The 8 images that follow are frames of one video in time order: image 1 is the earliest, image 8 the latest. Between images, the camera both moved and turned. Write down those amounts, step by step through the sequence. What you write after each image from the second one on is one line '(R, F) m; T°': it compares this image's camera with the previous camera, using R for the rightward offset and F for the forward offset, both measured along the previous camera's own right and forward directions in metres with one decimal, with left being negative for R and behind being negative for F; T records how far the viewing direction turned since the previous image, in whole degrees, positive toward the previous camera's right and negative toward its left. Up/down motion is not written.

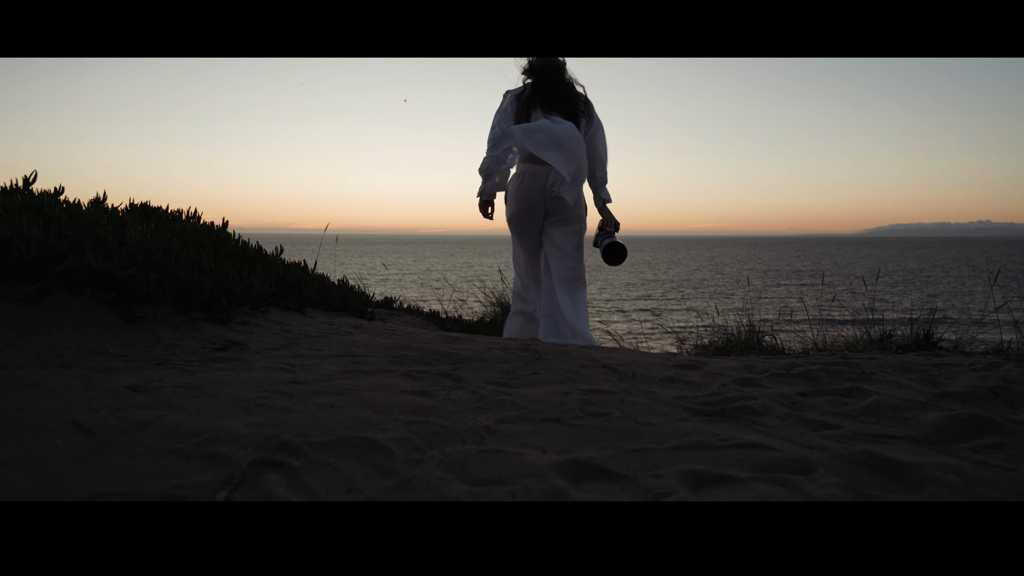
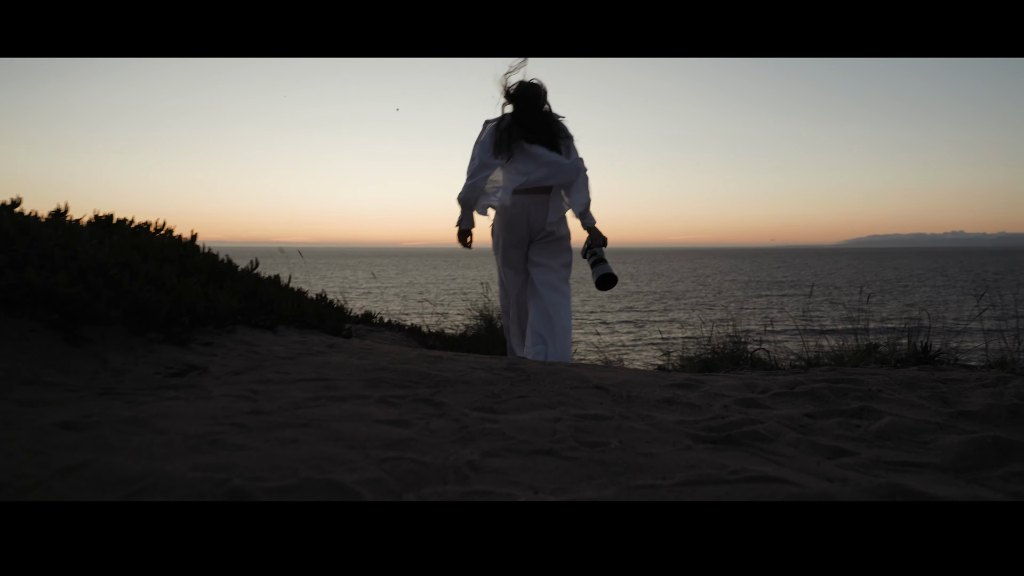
(0.0, +0.2) m; +2°
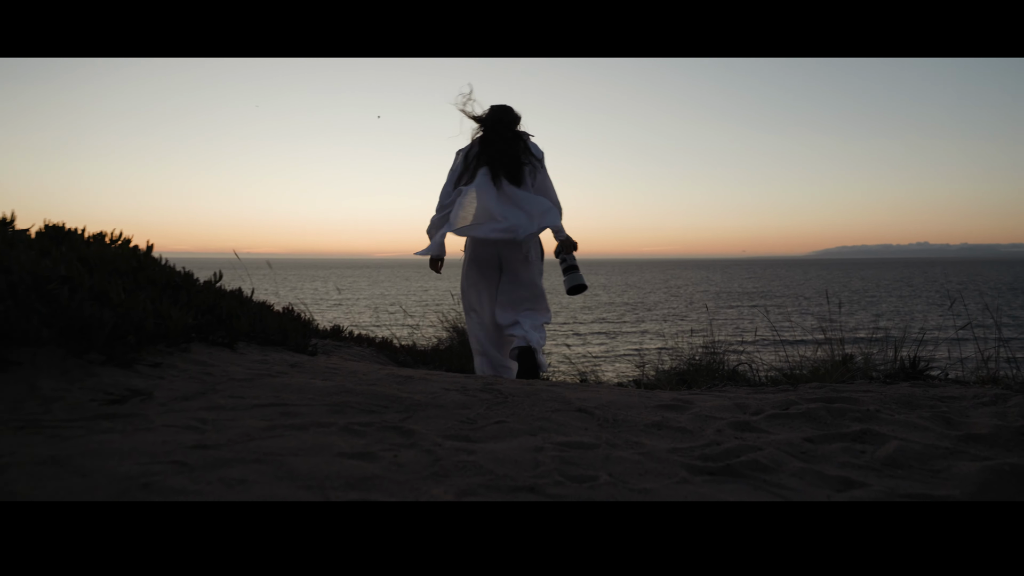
(0.0, +0.2) m; +2°
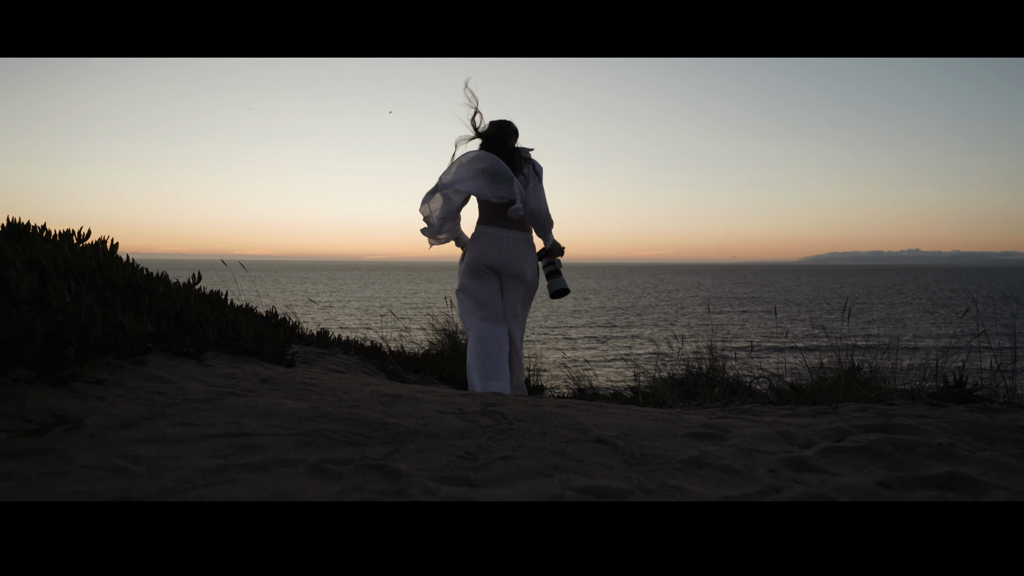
(-0.1, +0.4) m; +1°
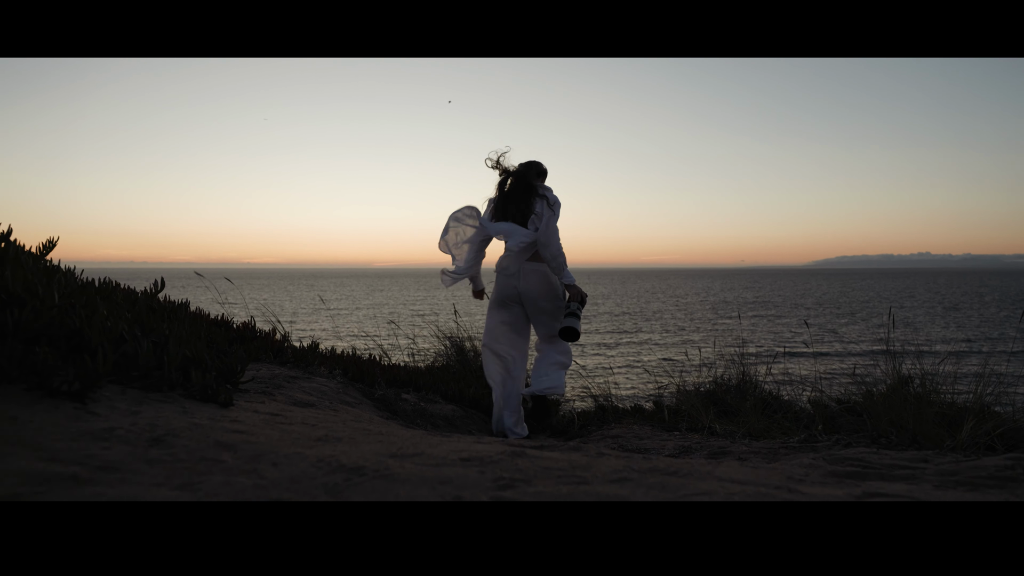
(-0.1, +1.1) m; 0°
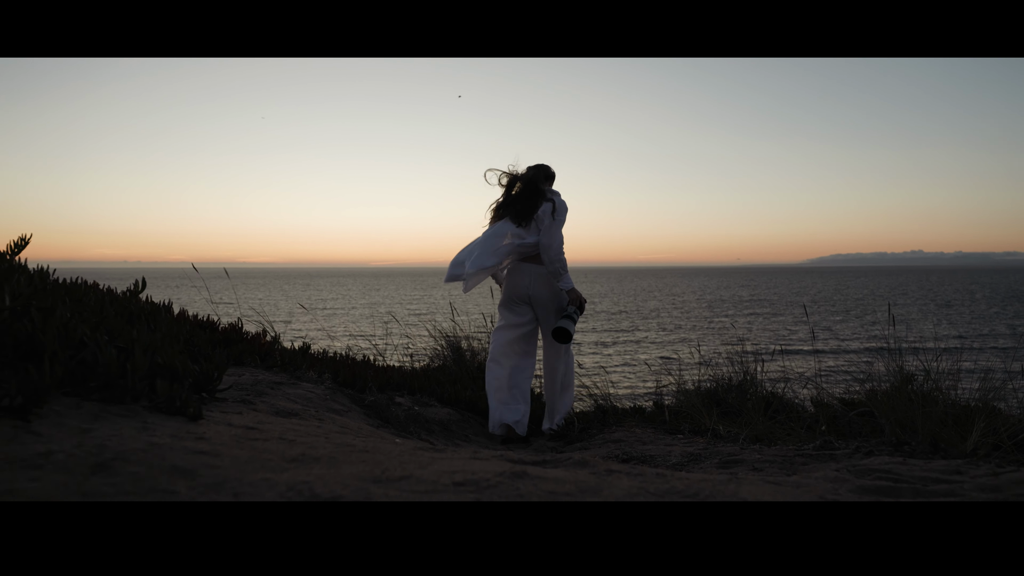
(0.0, +0.3) m; 0°
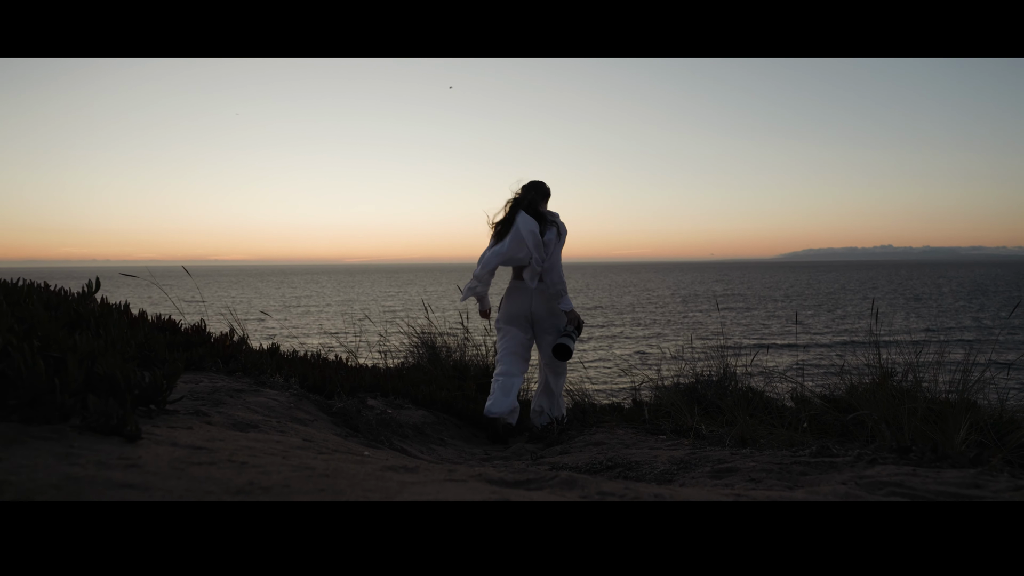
(0.0, +0.3) m; +2°
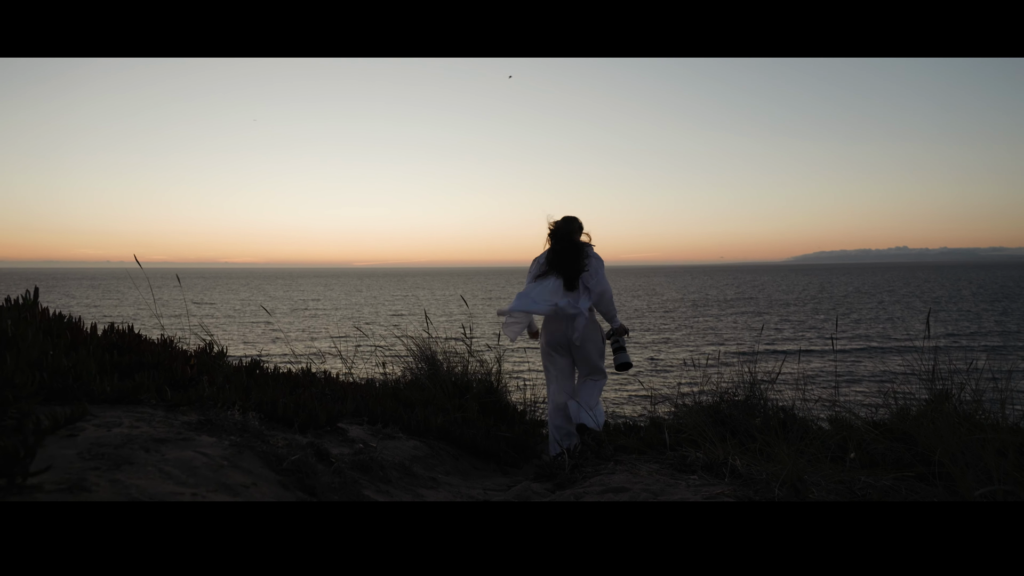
(0.0, +1.0) m; -1°
